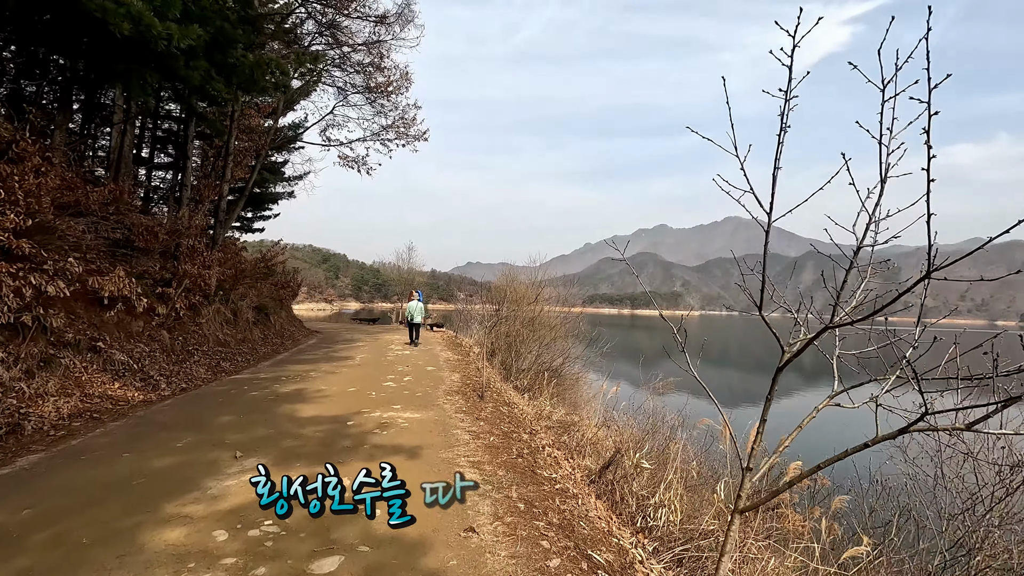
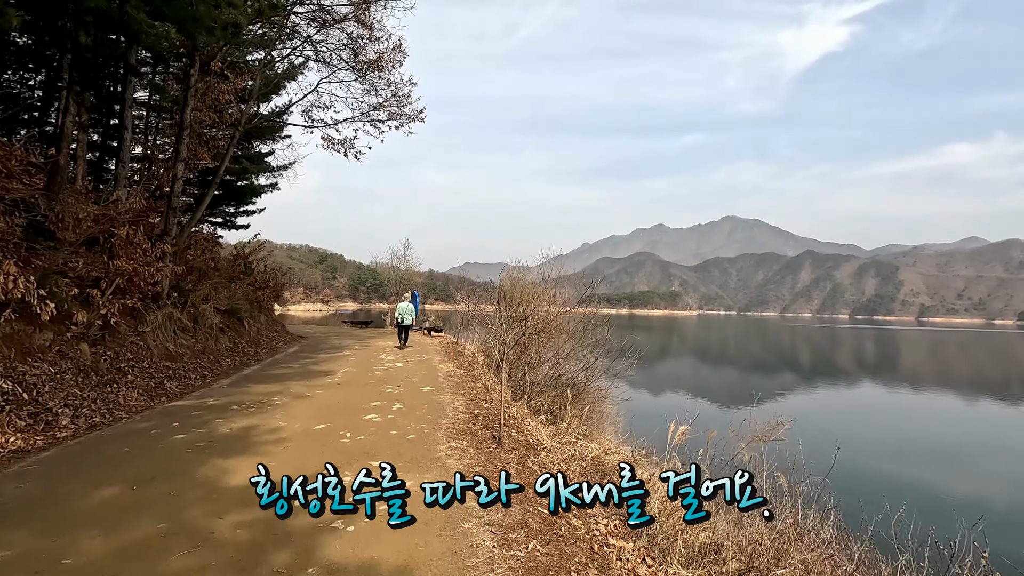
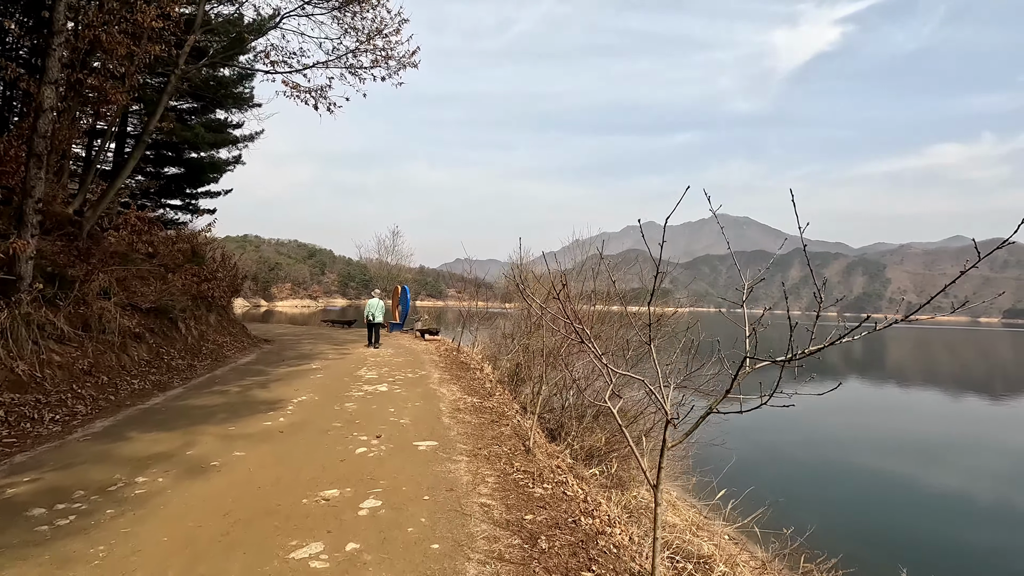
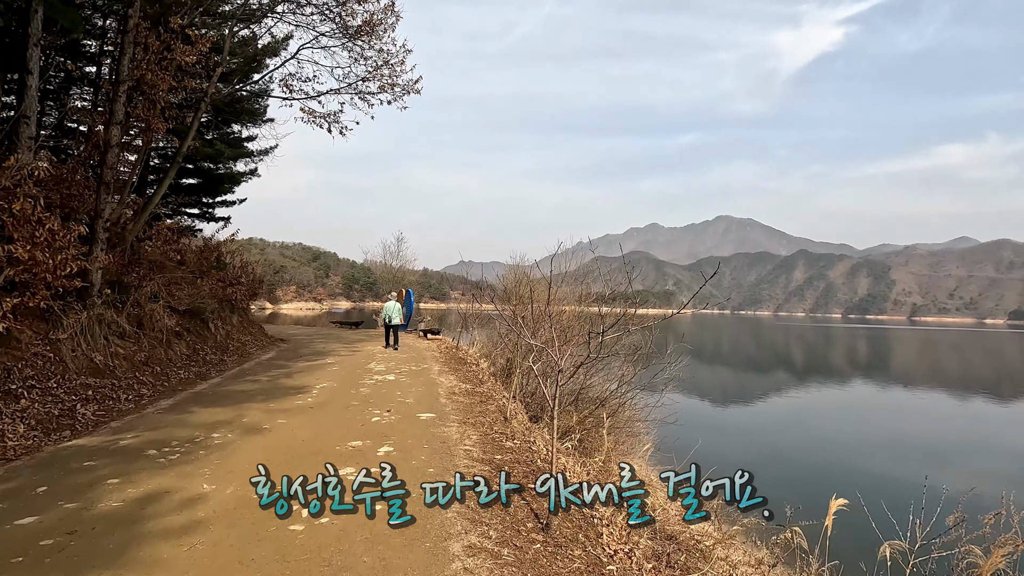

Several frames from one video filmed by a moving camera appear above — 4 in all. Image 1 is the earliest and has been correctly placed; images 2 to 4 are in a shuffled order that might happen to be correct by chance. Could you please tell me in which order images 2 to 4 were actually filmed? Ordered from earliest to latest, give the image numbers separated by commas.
2, 4, 3
